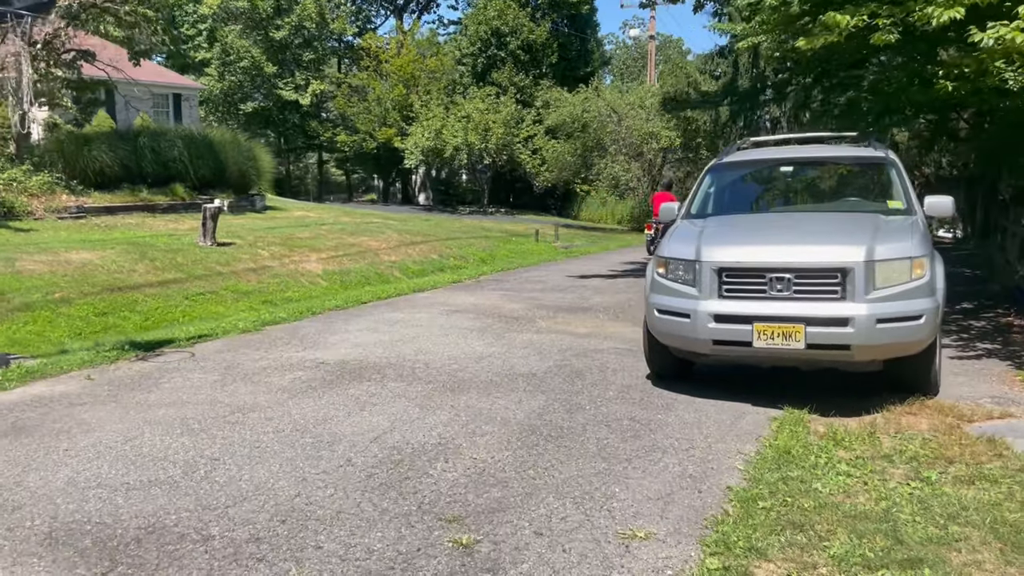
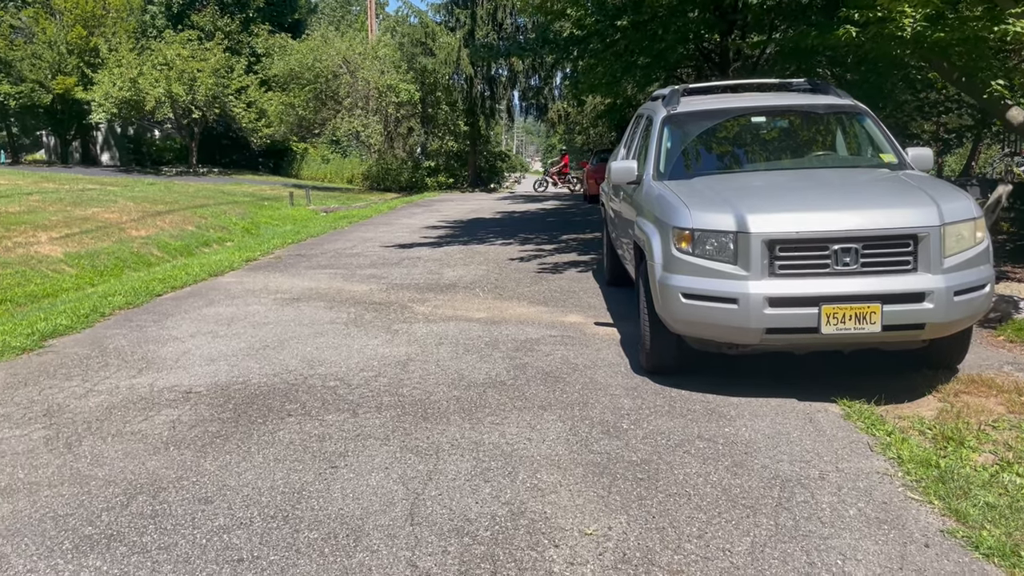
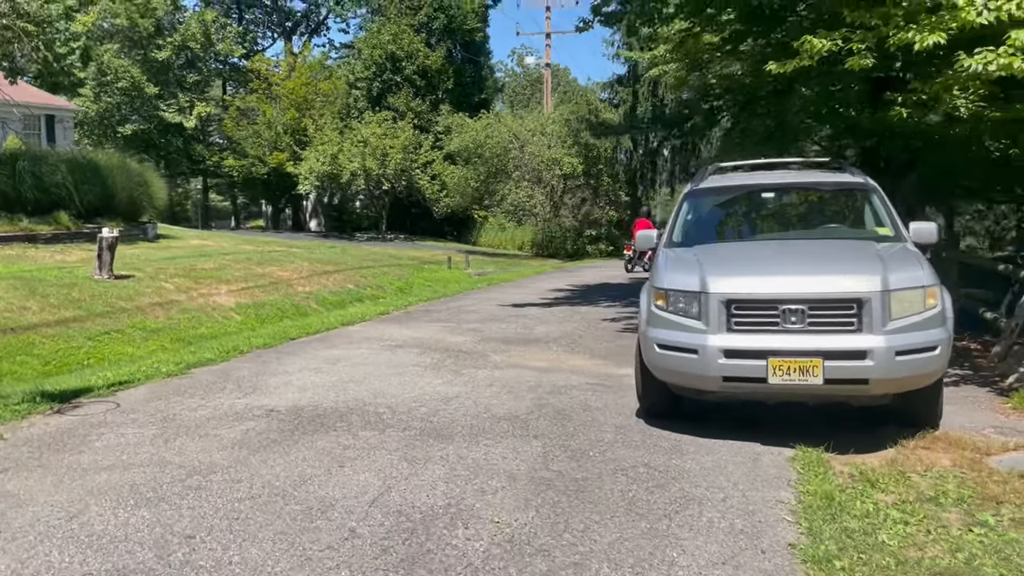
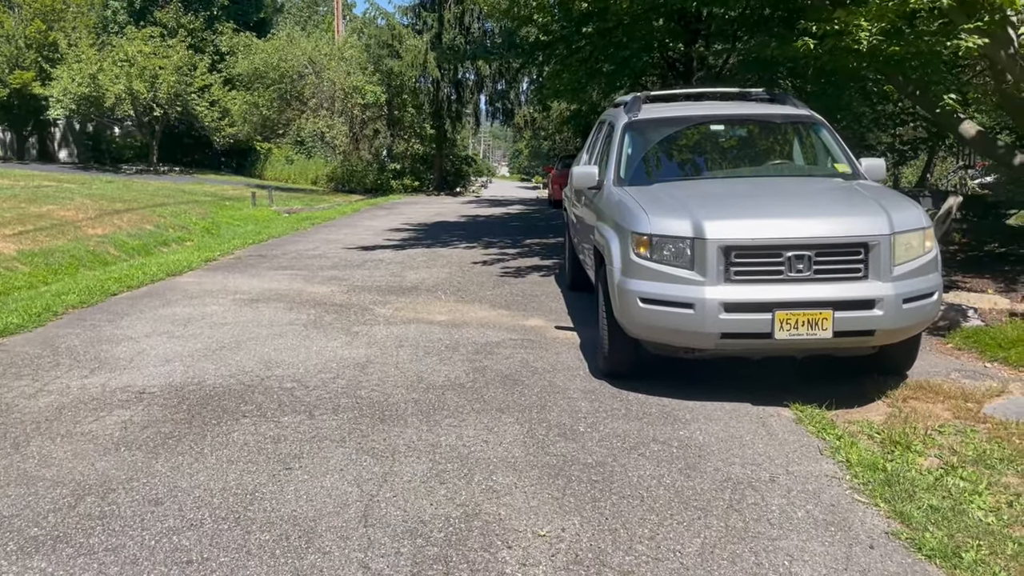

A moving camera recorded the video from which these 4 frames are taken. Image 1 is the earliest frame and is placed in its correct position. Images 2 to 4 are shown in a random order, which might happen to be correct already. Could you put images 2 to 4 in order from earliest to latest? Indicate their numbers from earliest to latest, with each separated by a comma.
3, 4, 2
